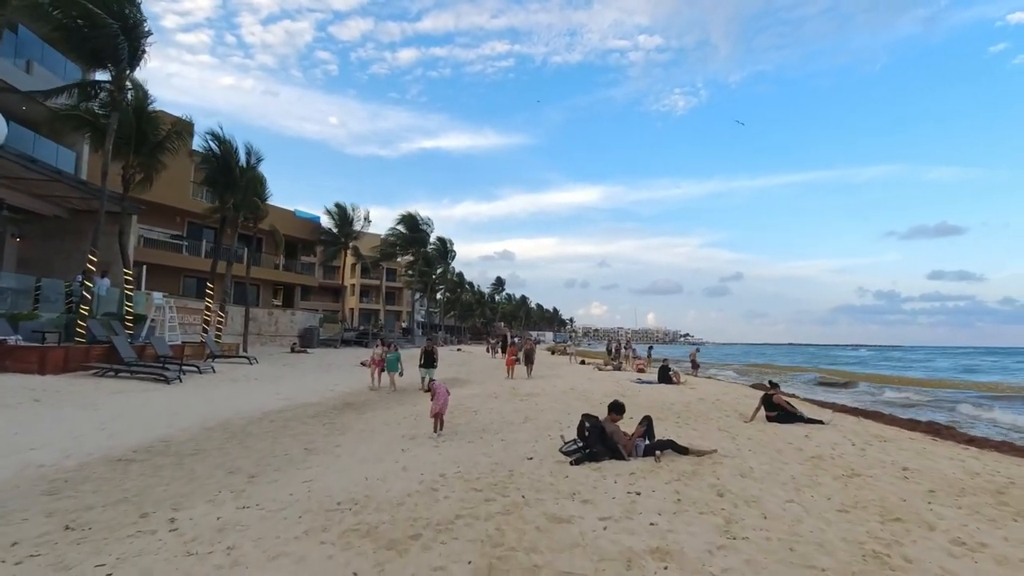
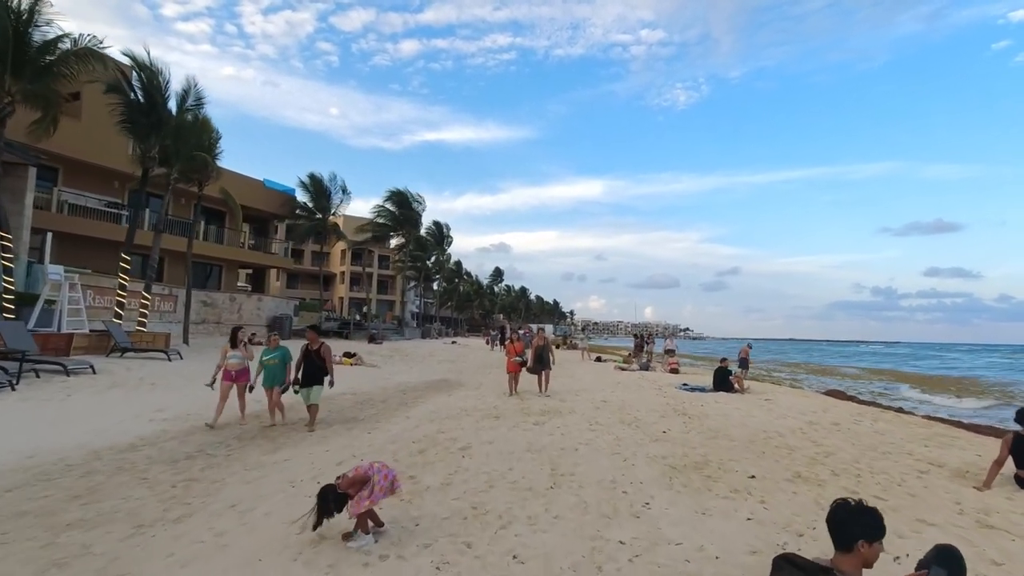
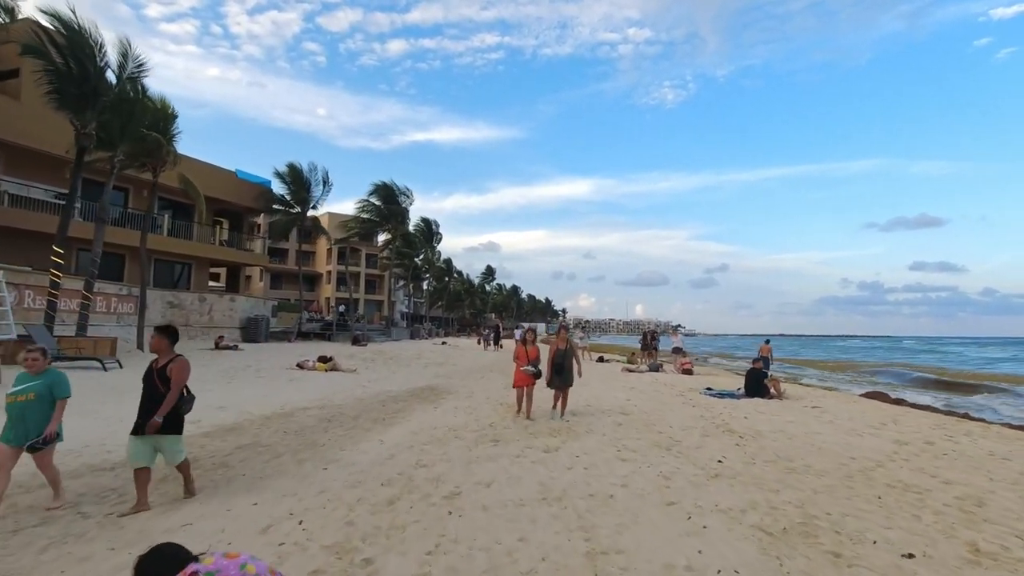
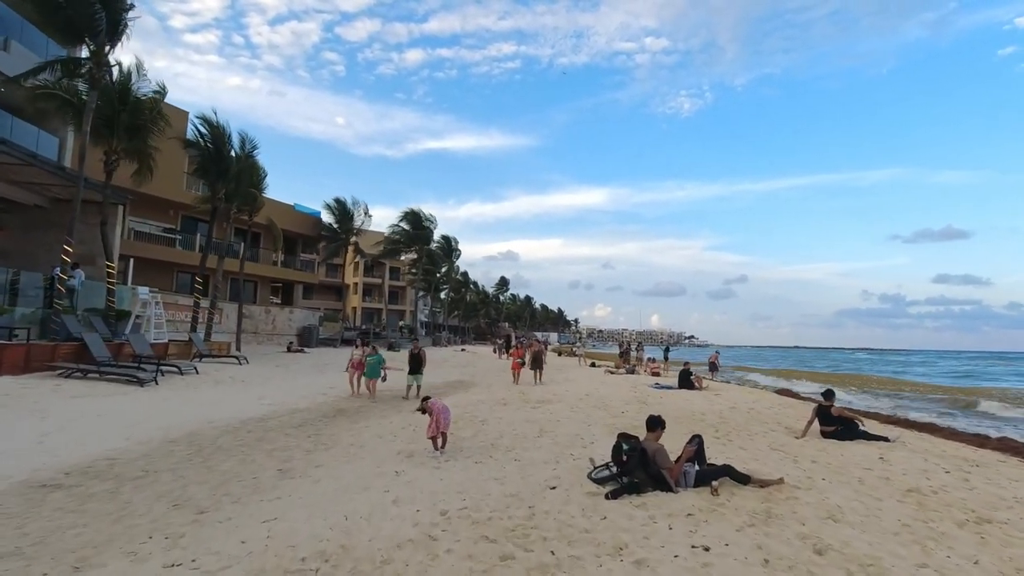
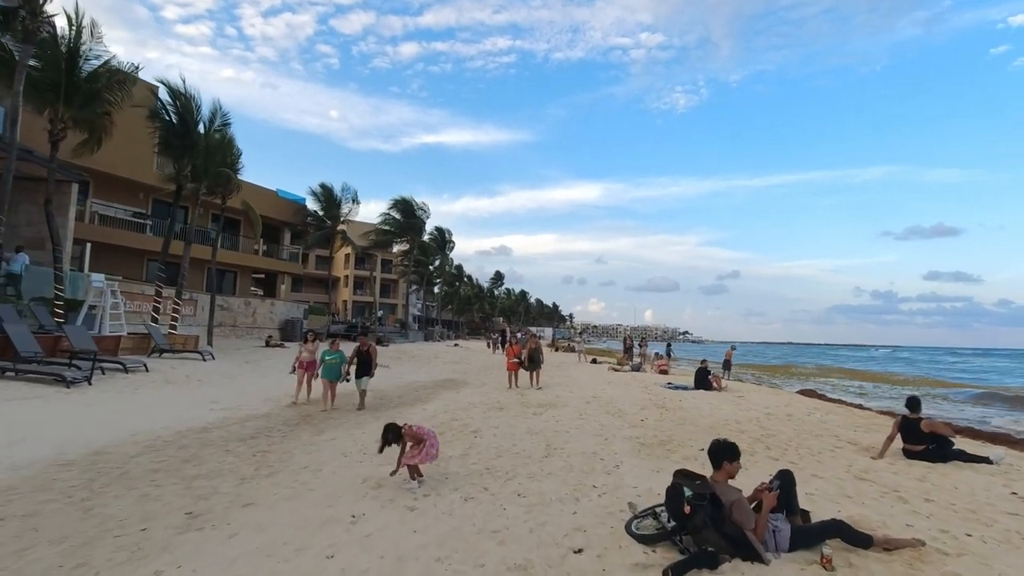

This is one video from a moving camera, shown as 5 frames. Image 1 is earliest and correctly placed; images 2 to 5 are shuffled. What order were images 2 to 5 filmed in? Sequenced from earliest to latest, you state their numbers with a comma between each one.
4, 5, 2, 3
